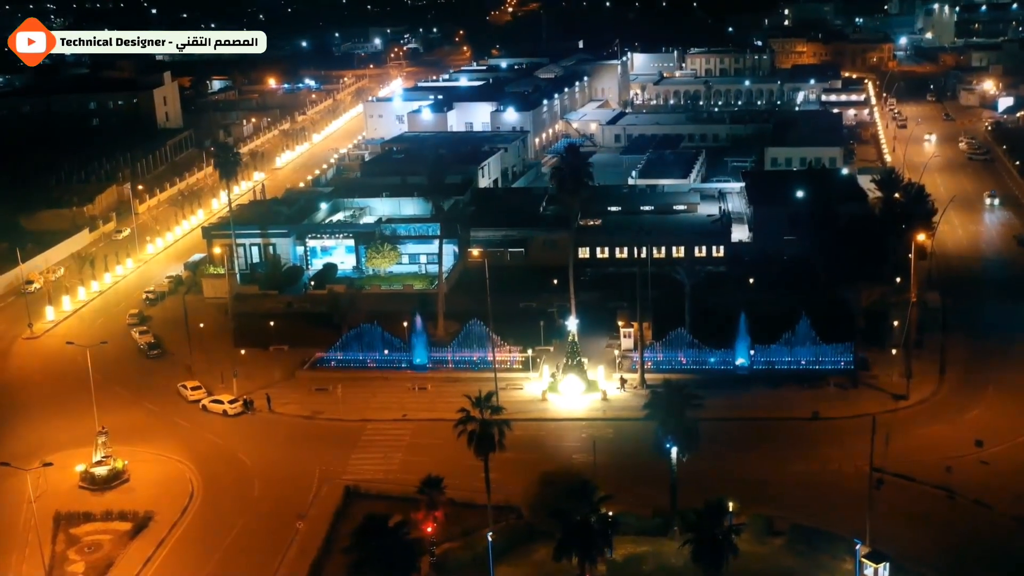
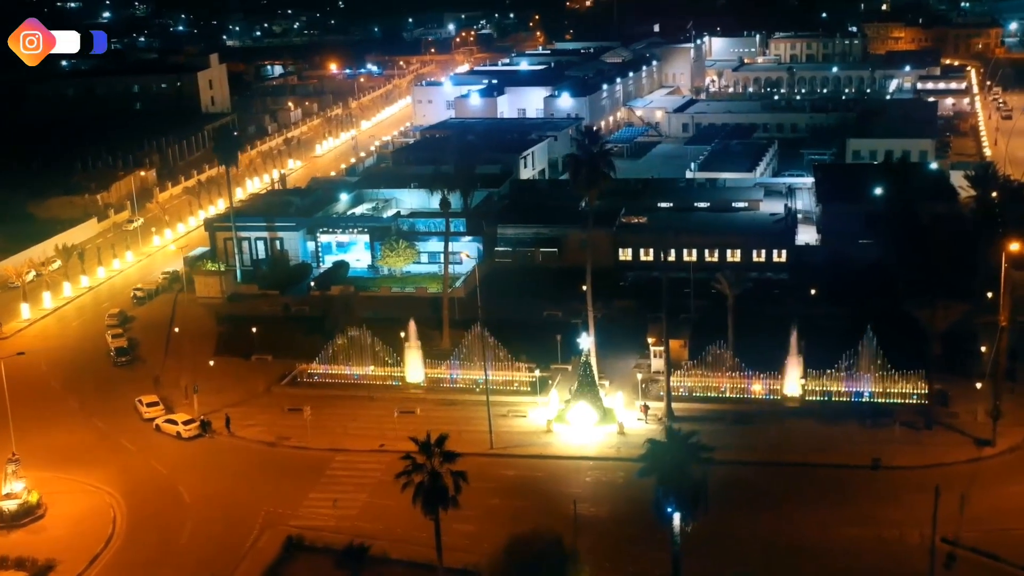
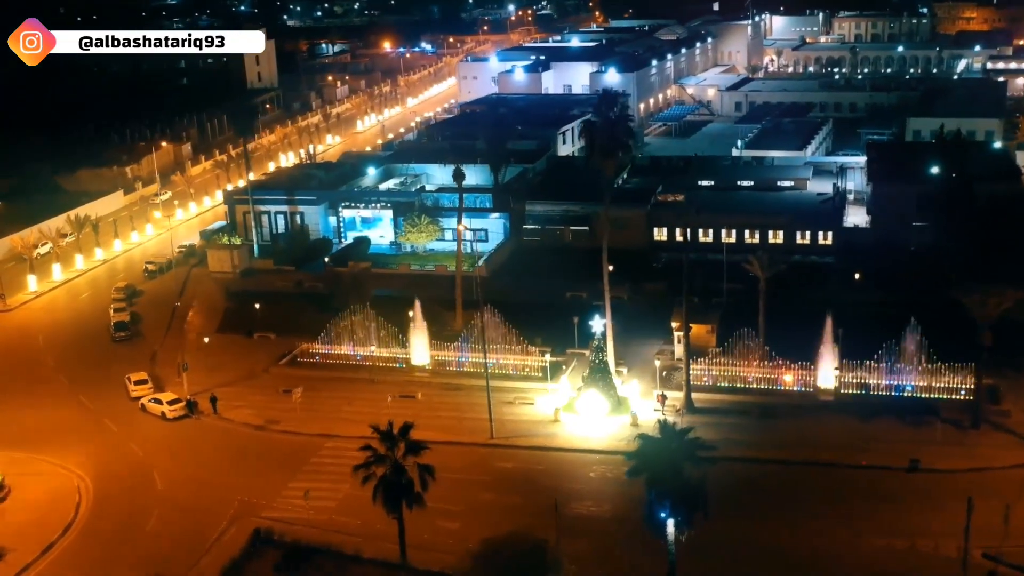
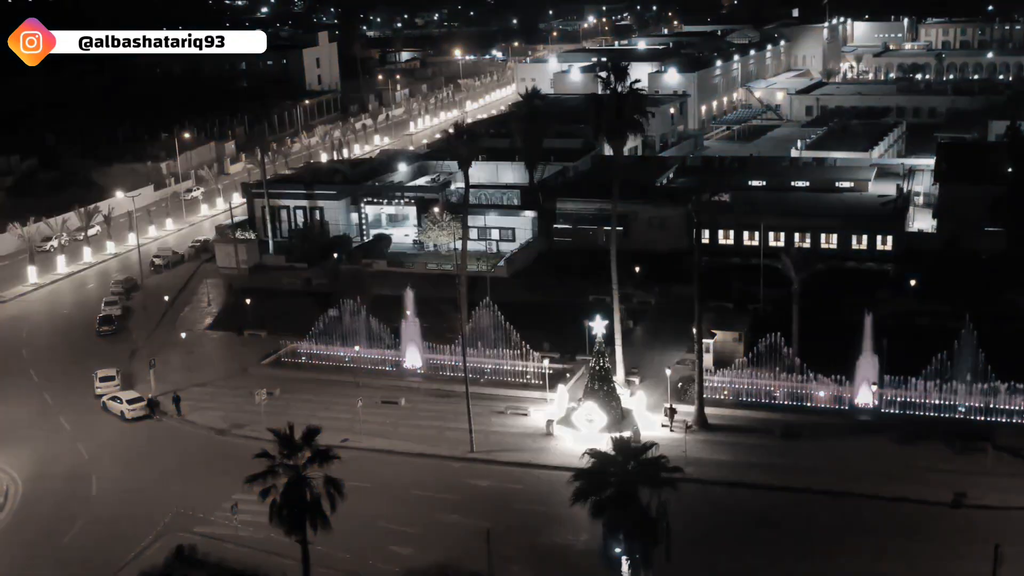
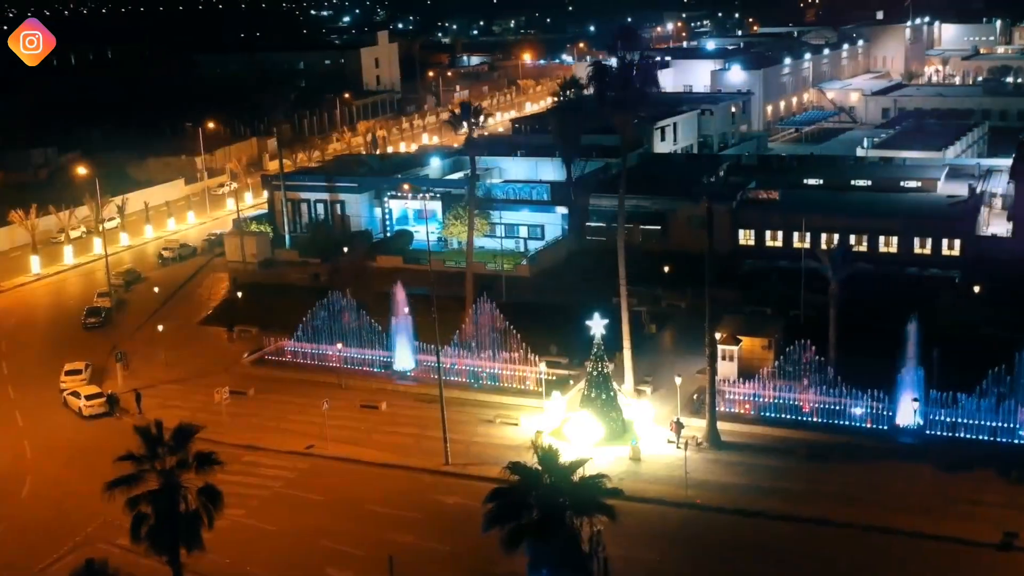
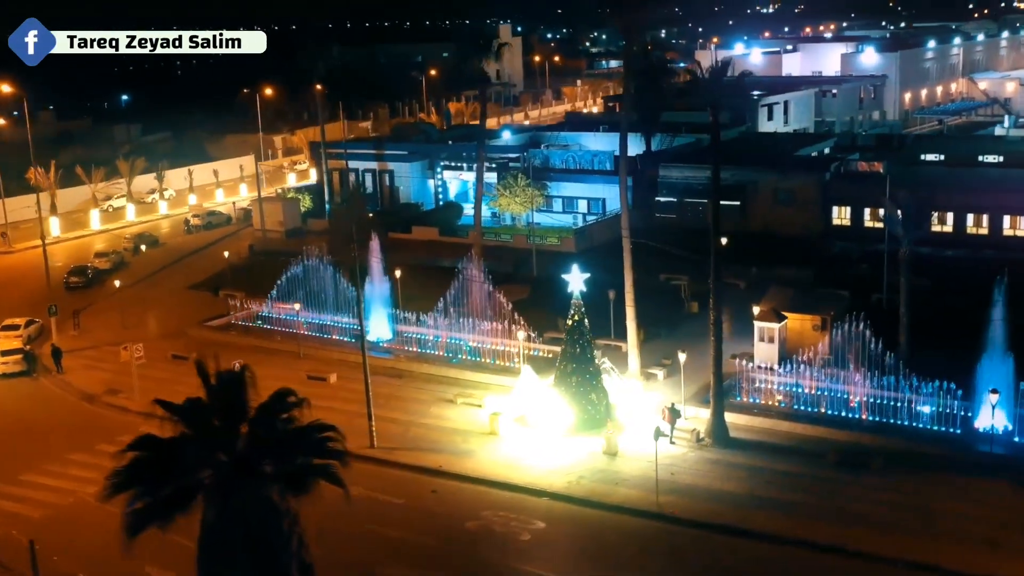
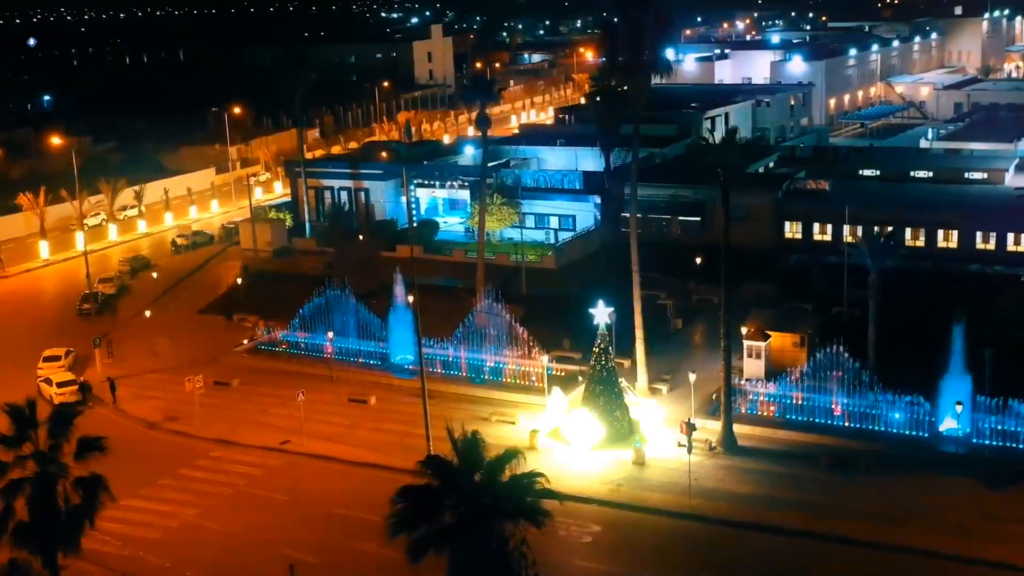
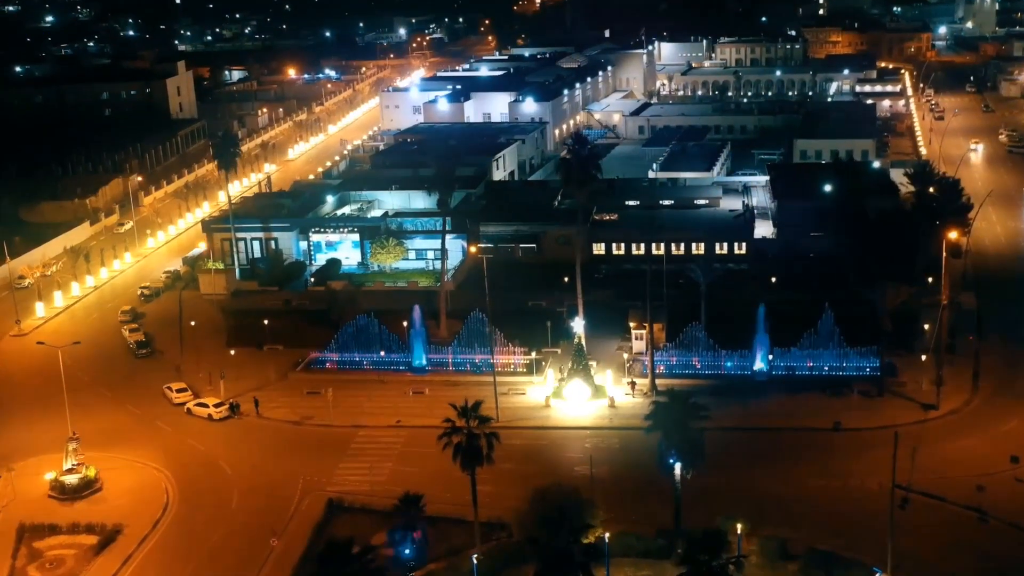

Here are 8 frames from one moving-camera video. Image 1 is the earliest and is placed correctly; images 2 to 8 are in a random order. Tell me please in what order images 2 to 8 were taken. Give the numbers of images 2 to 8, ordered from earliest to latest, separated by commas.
8, 2, 3, 4, 5, 7, 6
